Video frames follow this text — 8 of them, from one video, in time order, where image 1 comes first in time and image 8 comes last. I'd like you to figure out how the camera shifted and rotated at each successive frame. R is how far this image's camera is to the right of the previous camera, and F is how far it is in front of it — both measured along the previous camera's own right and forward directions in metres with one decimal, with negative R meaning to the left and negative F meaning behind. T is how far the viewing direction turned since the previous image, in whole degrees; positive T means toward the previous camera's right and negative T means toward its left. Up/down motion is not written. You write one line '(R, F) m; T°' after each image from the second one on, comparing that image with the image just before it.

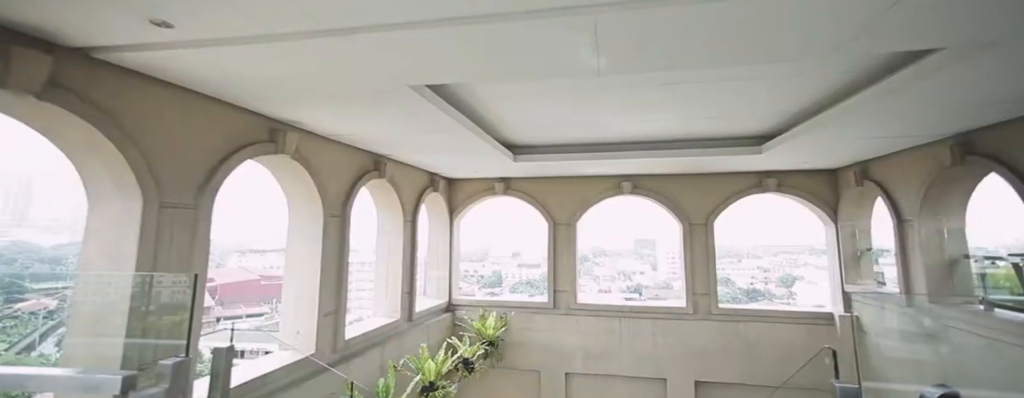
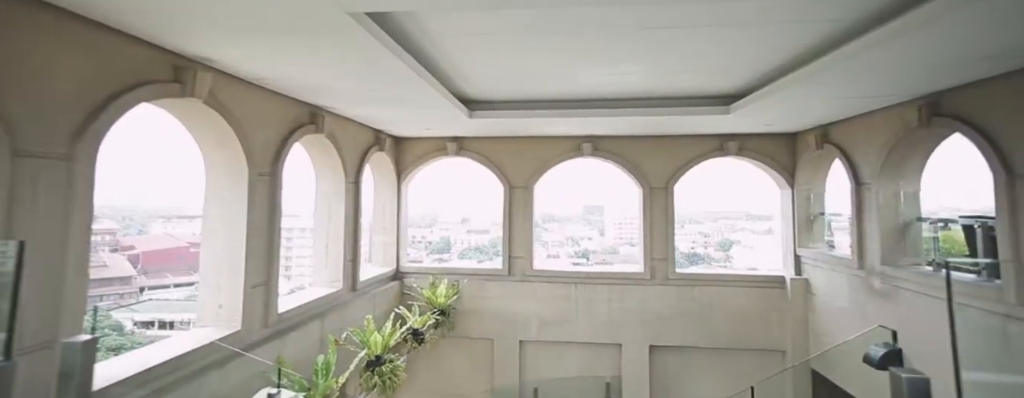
(0.0, +0.3) m; +6°
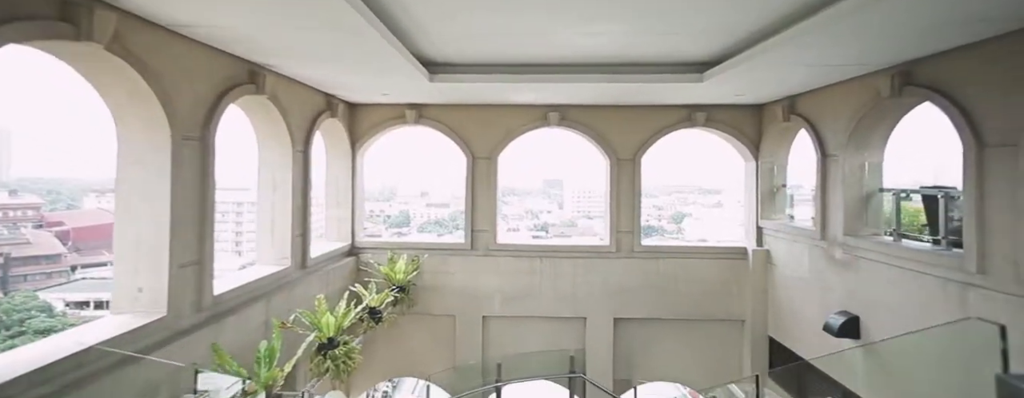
(0.0, +0.3) m; +5°
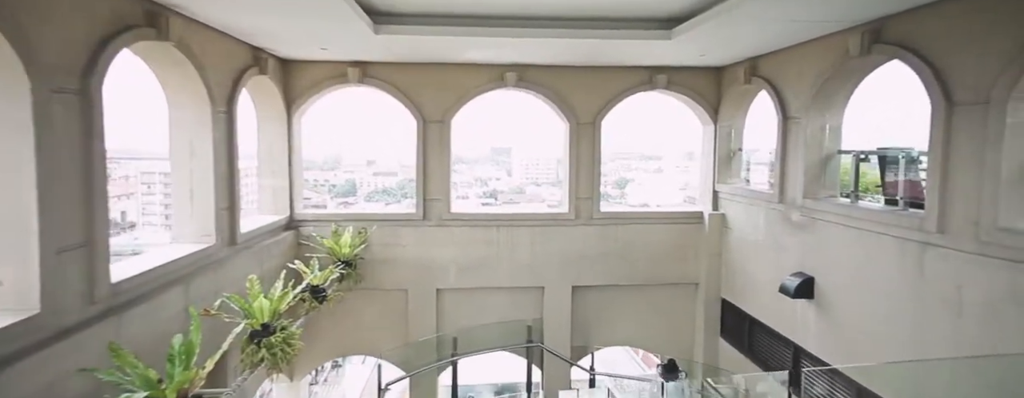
(-0.1, +0.3) m; +6°
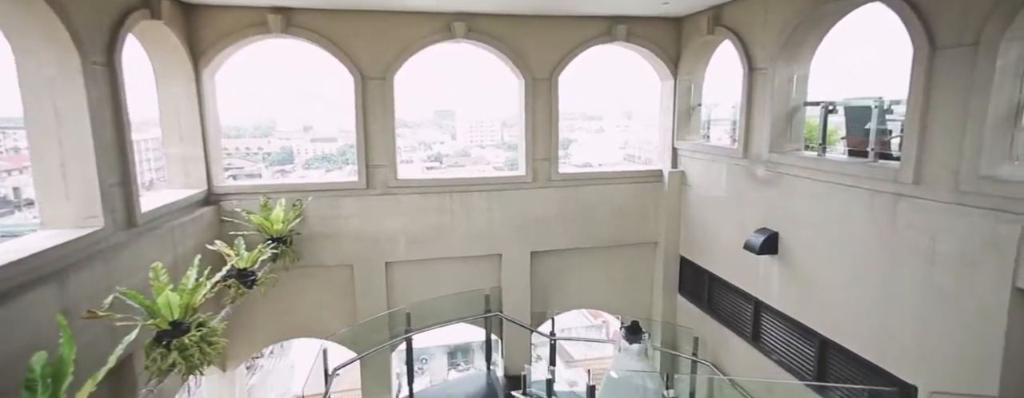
(-0.1, +0.4) m; +6°
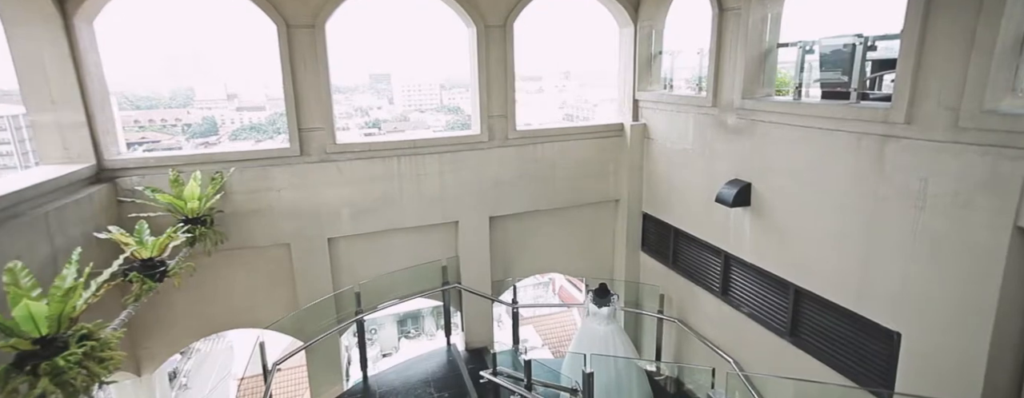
(-0.1, +0.5) m; +6°
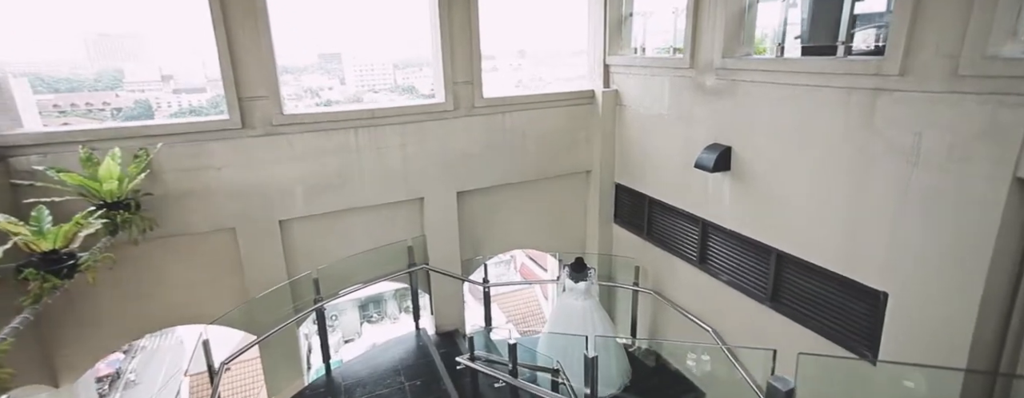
(-0.1, +0.3) m; +5°
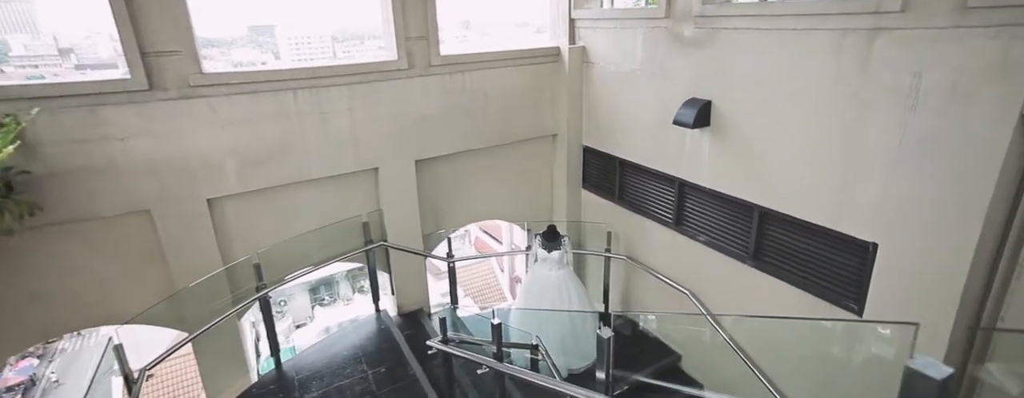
(-0.1, +0.4) m; +6°
